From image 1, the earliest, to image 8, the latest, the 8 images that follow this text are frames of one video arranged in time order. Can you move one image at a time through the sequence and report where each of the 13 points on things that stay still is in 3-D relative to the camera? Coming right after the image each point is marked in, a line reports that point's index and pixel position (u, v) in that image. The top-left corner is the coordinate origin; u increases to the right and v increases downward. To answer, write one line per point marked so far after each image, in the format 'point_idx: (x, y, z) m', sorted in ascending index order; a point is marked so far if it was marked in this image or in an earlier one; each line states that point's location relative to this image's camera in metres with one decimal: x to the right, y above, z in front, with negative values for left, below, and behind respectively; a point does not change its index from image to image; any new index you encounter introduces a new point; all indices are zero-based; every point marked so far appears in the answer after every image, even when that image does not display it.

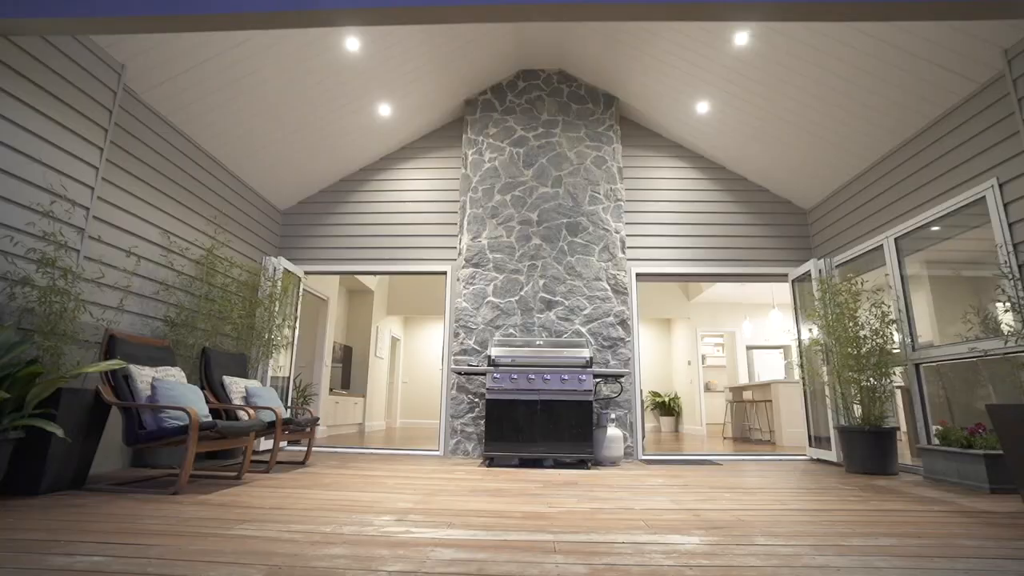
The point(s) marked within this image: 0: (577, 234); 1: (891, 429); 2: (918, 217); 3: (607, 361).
0: (+0.7, +0.6, +6.0) m
1: (+3.2, -1.2, +4.5) m
2: (+3.4, +0.6, +4.5) m
3: (+1.0, -0.8, +5.6) m
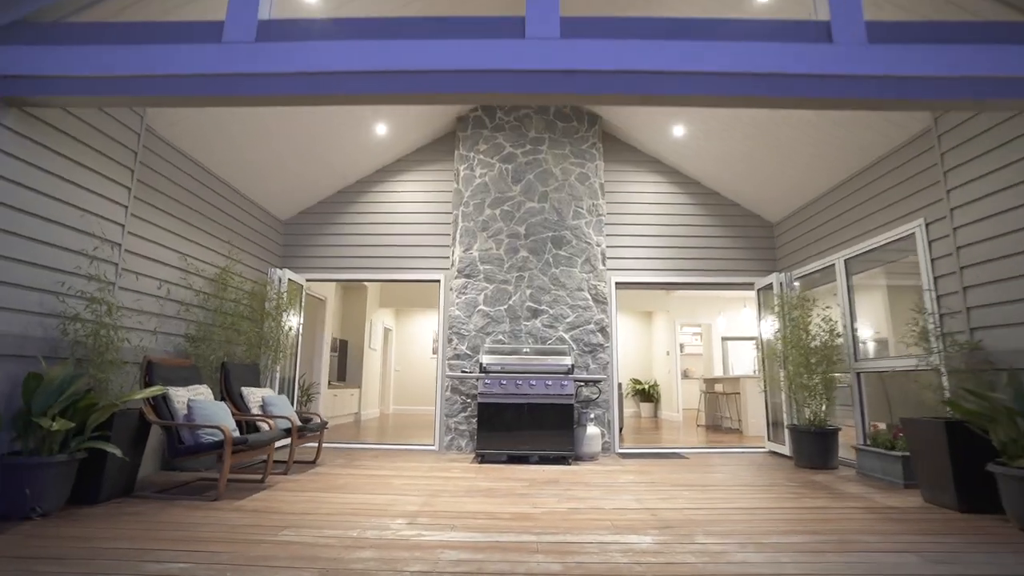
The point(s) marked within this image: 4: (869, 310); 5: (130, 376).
0: (+0.6, +0.5, +6.4) m
1: (+3.1, -1.4, +5.1) m
2: (+3.3, +0.4, +5.0) m
3: (+0.9, -0.9, +6.2) m
4: (+3.4, -0.2, +5.1) m
5: (-2.8, -0.7, +3.9) m
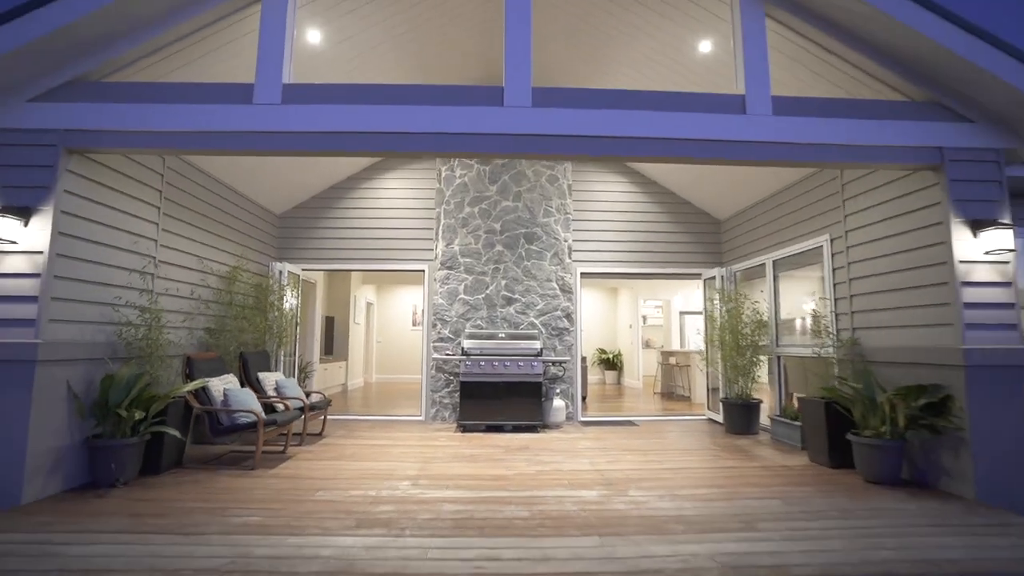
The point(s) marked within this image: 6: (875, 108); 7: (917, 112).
0: (+0.3, +0.6, +7.2) m
1: (+2.8, -1.3, +6.2) m
2: (+3.0, +0.4, +6.0) m
3: (+0.6, -0.8, +7.1) m
4: (+3.1, -0.2, +6.1) m
5: (-3.0, -0.7, +4.7) m
6: (+2.6, +1.3, +3.9) m
7: (+2.9, +1.3, +3.9) m
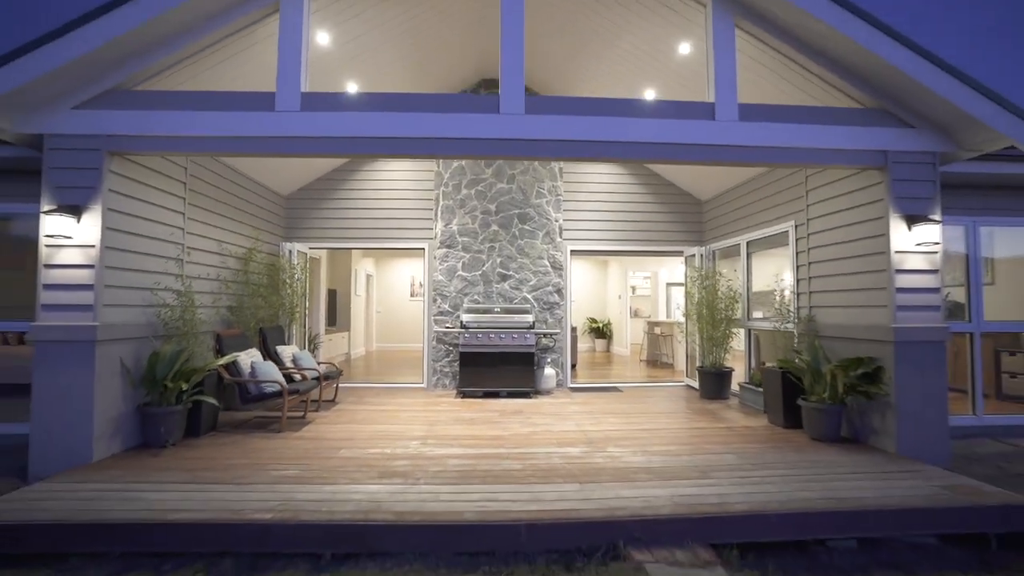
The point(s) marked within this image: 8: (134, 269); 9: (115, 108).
0: (+0.2, +0.9, +7.7) m
1: (+2.8, -1.1, +6.9) m
2: (+3.0, +0.7, +6.5) m
3: (+0.5, -0.4, +7.7) m
4: (+3.1, +0.1, +6.7) m
5: (-3.0, -0.5, +5.2) m
6: (+2.6, +1.4, +4.3) m
7: (+2.8, +1.4, +4.3) m
8: (-3.0, +0.2, +4.3) m
9: (-3.0, +1.4, +4.0) m
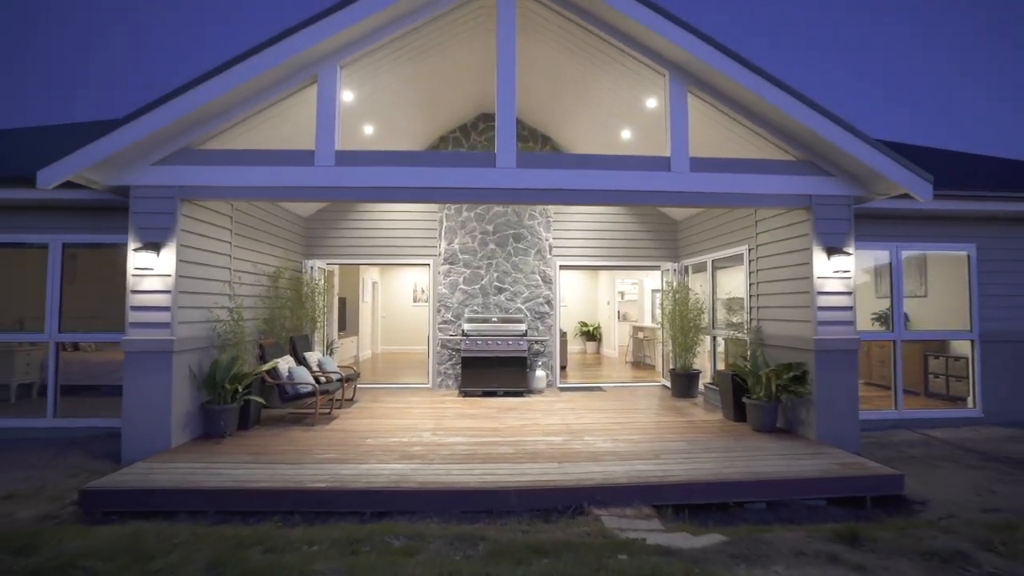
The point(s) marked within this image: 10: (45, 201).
0: (+0.1, +0.8, +8.7) m
1: (+2.7, -1.2, +7.8) m
2: (+2.9, +0.5, +7.5) m
3: (+0.4, -0.6, +8.7) m
4: (+3.0, -0.1, +7.7) m
5: (-3.1, -0.7, +6.2) m
6: (+2.5, +1.2, +5.3) m
7: (+2.8, +1.2, +5.3) m
8: (-3.1, 0.0, +5.3) m
9: (-3.0, +1.2, +5.0) m
10: (-4.9, +0.9, +5.6) m
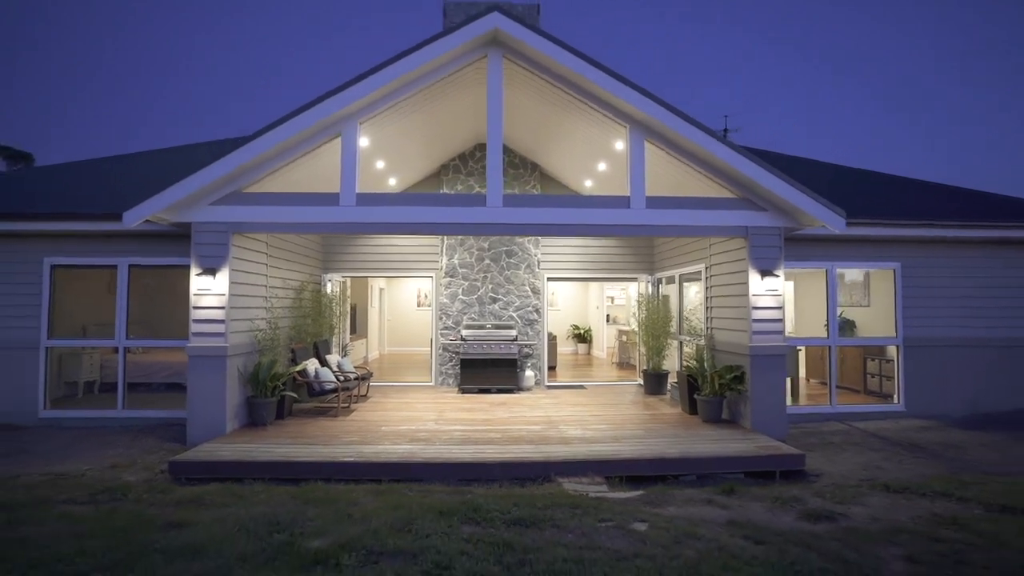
0: (0.0, +0.6, +9.9) m
1: (+2.6, -1.4, +9.0) m
2: (+2.8, +0.3, +8.6) m
3: (+0.3, -0.8, +9.8) m
4: (+2.9, -0.3, +8.9) m
5: (-3.2, -0.9, +7.4) m
6: (+2.4, +1.0, +6.5) m
7: (+2.6, +1.0, +6.5) m
8: (-3.2, -0.2, +6.5) m
9: (-3.2, +1.0, +6.2) m
10: (-5.0, +0.7, +6.8) m
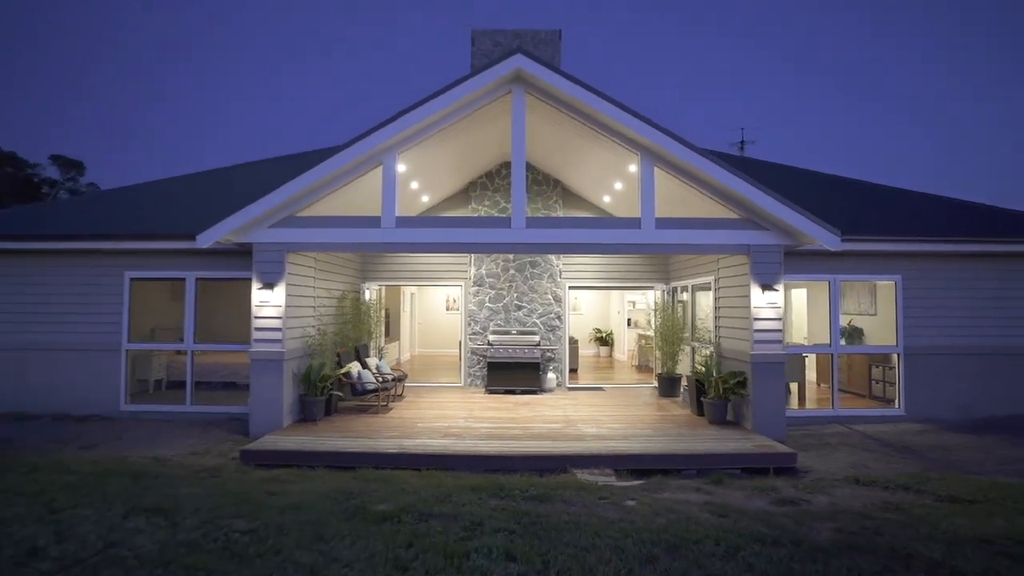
0: (+0.4, +0.4, +10.6) m
1: (+3.0, -1.6, +9.6) m
2: (+3.2, +0.2, +9.2) m
3: (+0.7, -1.0, +10.5) m
4: (+3.3, -0.4, +9.4) m
5: (-2.9, -1.1, +8.2) m
6: (+2.6, +0.9, +7.1) m
7: (+2.9, +0.9, +7.1) m
8: (-3.0, -0.4, +7.4) m
9: (-2.9, +0.8, +7.0) m
10: (-4.7, +0.6, +7.8) m
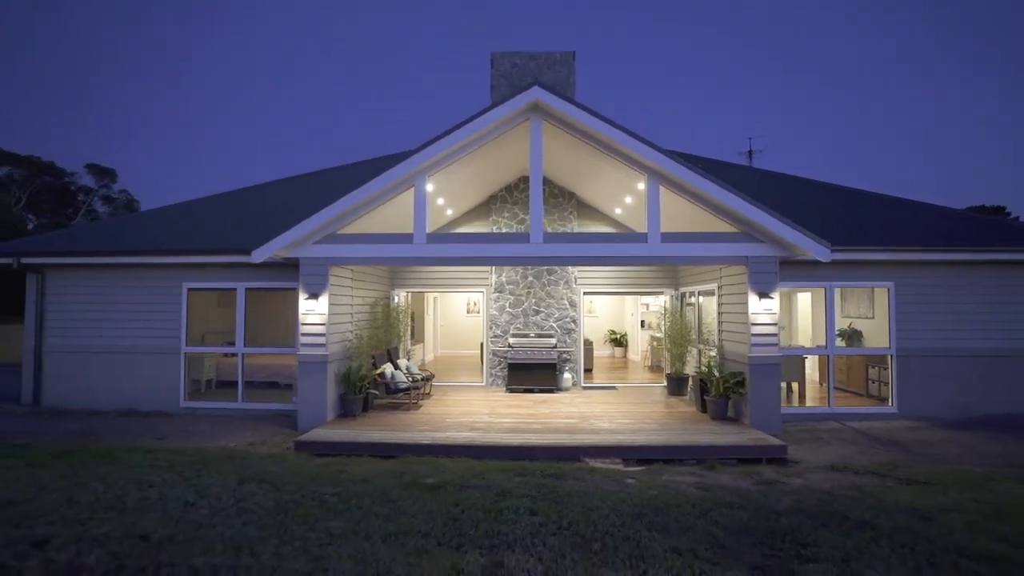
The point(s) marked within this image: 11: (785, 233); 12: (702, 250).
0: (+0.8, +0.3, +11.3) m
1: (+3.3, -1.7, +10.3) m
2: (+3.5, +0.1, +9.9) m
3: (+1.1, -1.1, +11.2) m
4: (+3.6, -0.6, +10.1) m
5: (-2.5, -1.2, +9.1) m
6: (+2.9, +0.8, +7.8) m
7: (+3.2, +0.7, +7.7) m
8: (-2.7, -0.5, +8.2) m
9: (-2.6, +0.7, +7.9) m
10: (-4.4, +0.4, +8.7) m
11: (+3.7, +0.7, +7.3) m
12: (+2.7, +0.6, +7.7) m
